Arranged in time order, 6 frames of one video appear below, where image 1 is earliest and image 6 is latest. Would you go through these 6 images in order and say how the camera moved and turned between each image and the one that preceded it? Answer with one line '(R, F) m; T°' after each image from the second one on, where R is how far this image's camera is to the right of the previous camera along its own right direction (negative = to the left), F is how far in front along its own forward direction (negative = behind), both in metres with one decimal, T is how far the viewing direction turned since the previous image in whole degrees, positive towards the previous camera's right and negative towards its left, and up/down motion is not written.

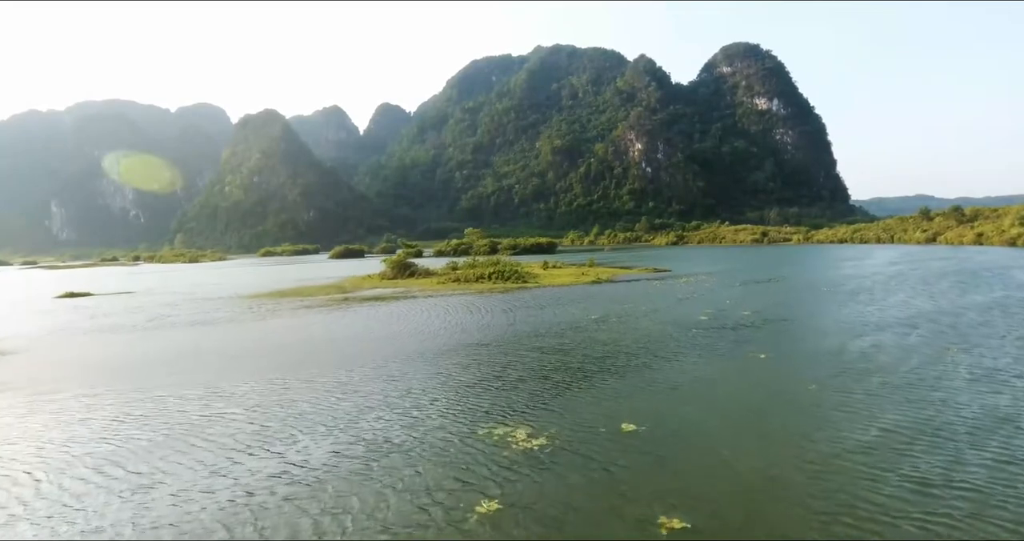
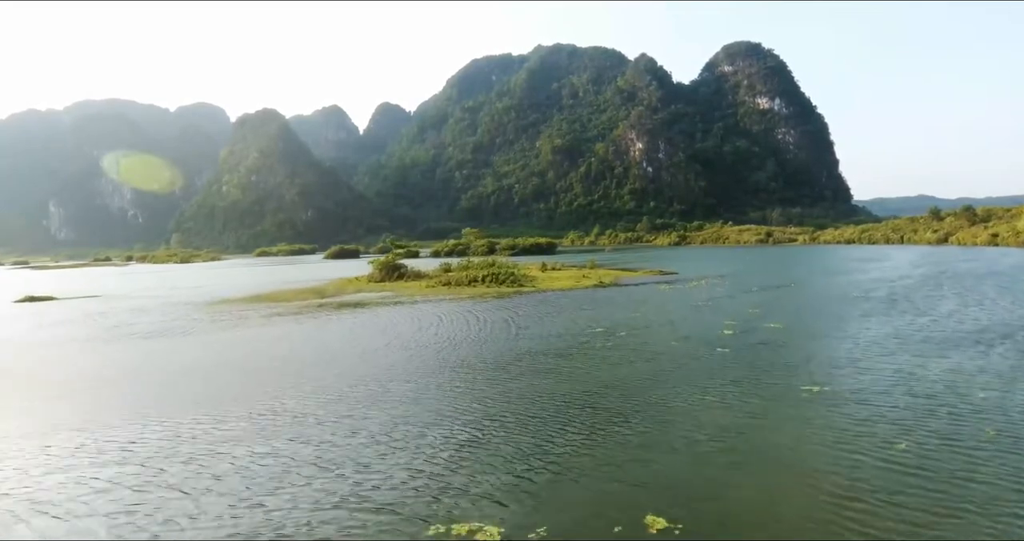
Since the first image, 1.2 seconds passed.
(+0.3, +3.6) m; 0°
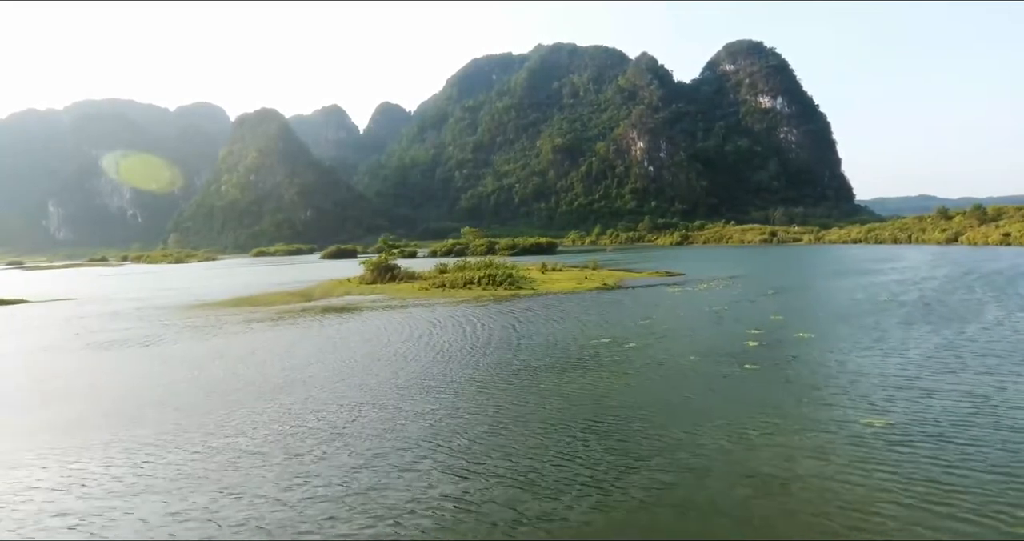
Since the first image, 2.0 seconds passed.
(+0.1, +2.6) m; 0°
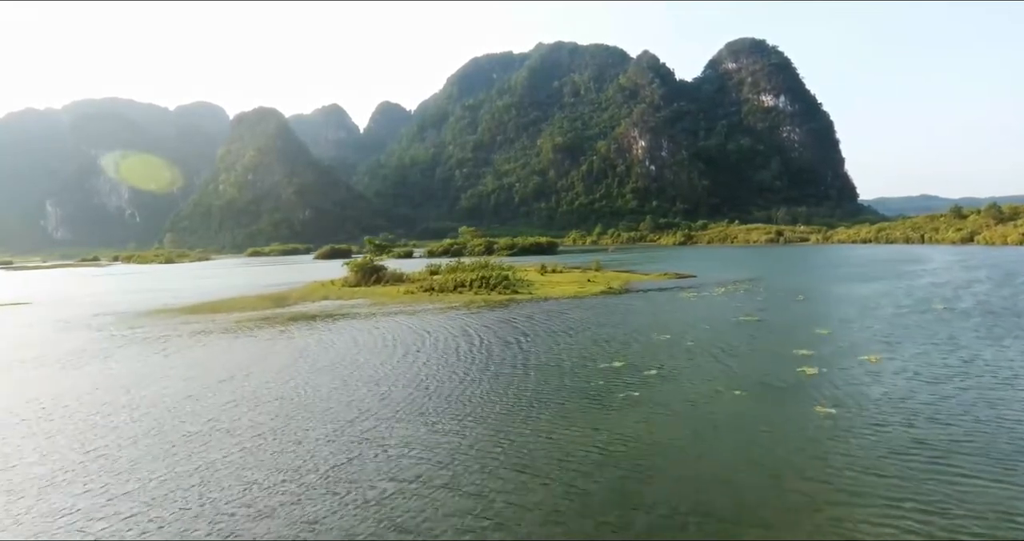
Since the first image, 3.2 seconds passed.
(+0.3, +4.1) m; 0°
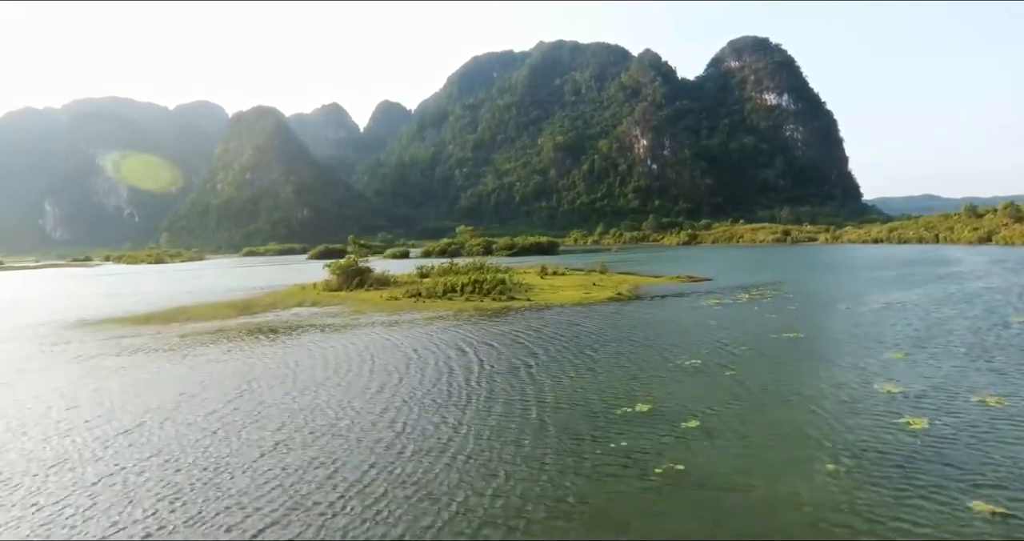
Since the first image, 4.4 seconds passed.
(+0.2, +4.1) m; 0°
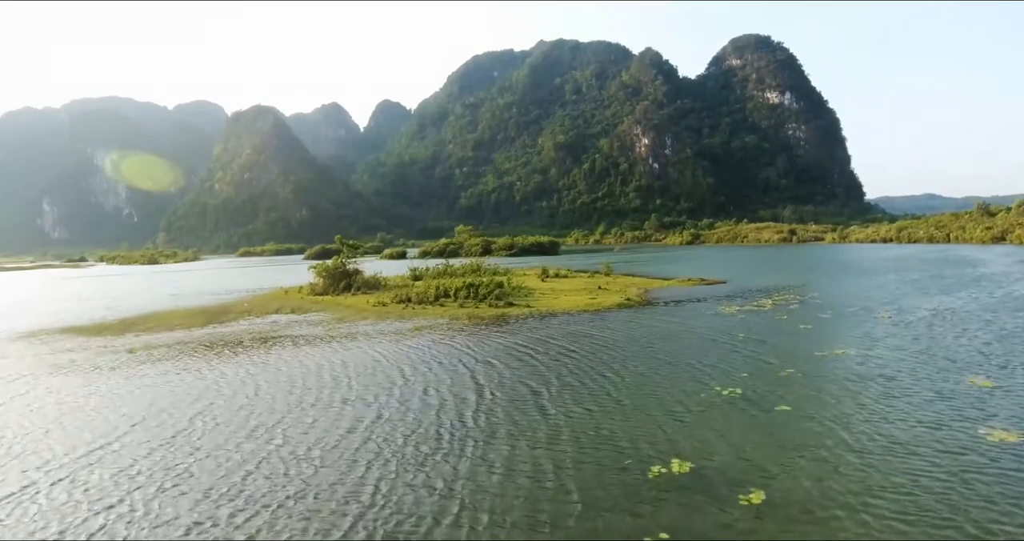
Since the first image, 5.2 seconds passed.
(+0.1, +3.0) m; 0°
